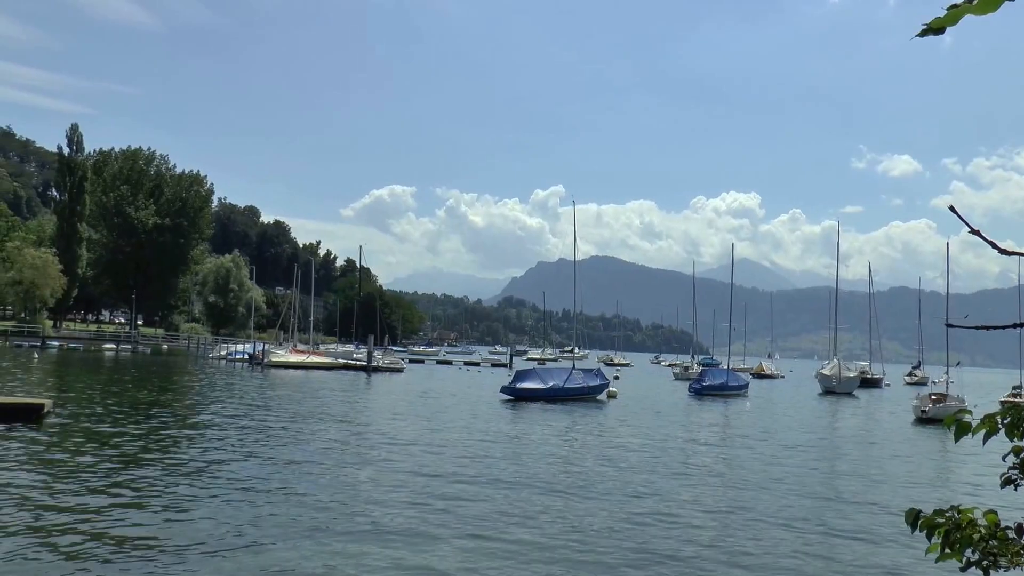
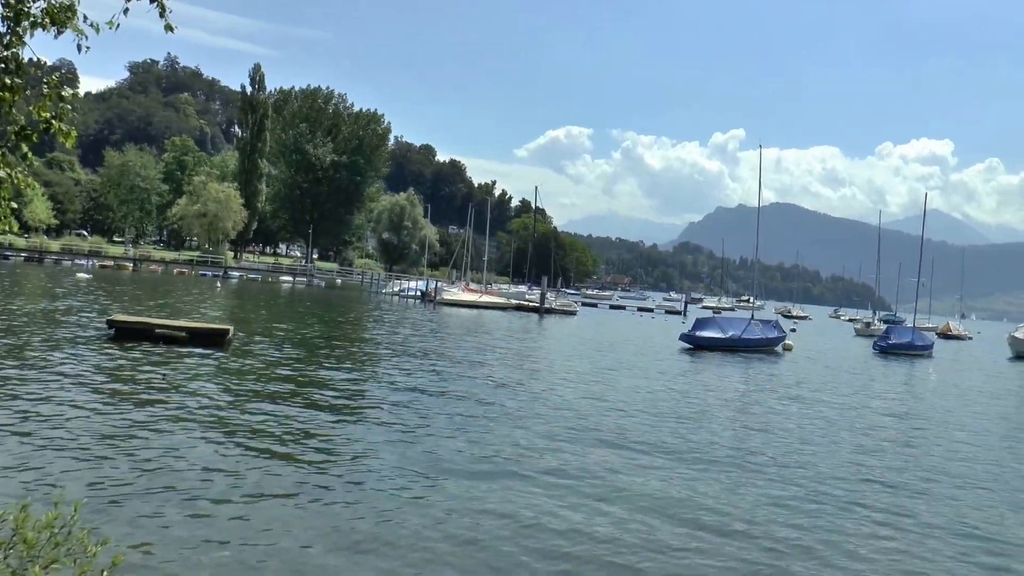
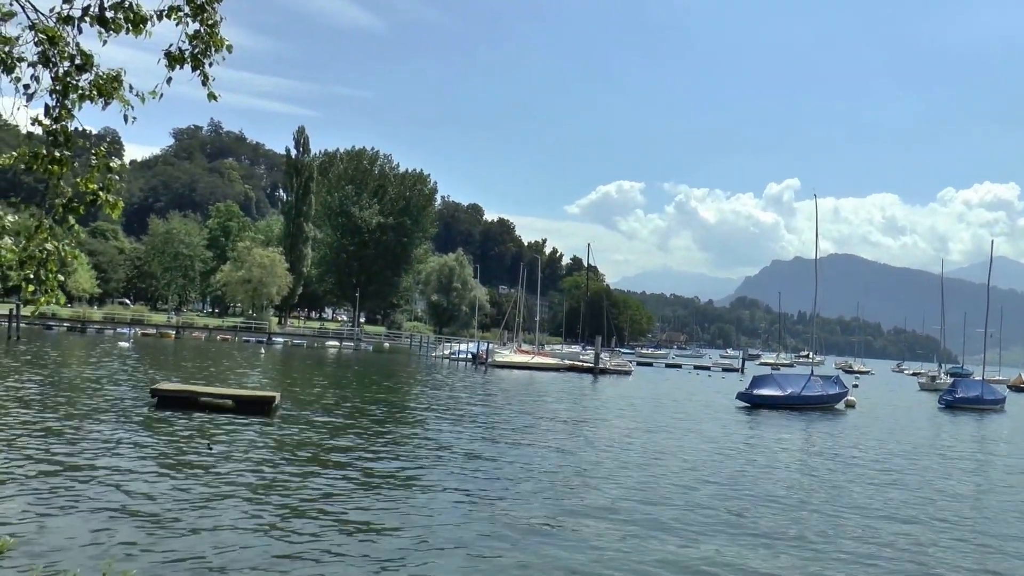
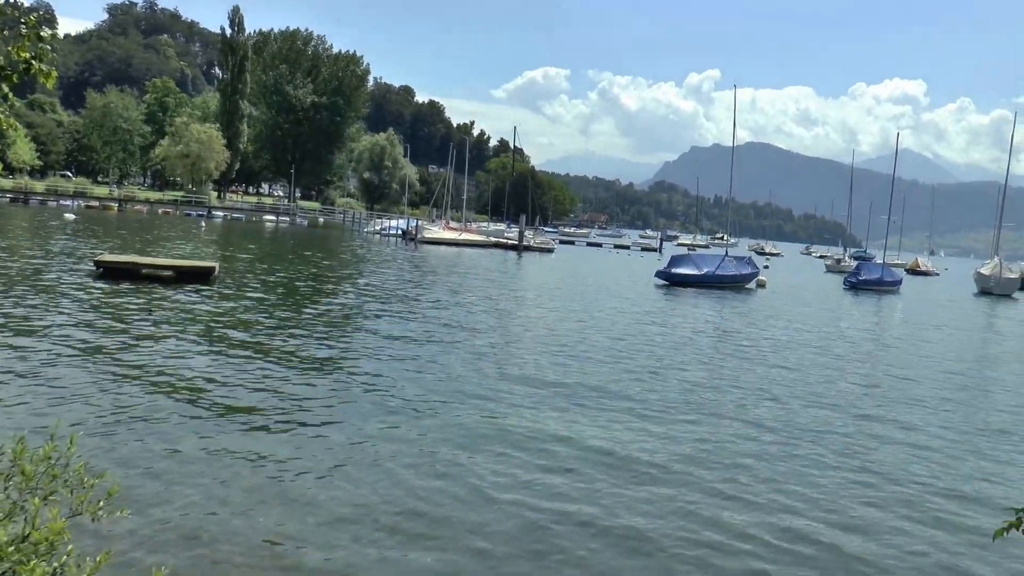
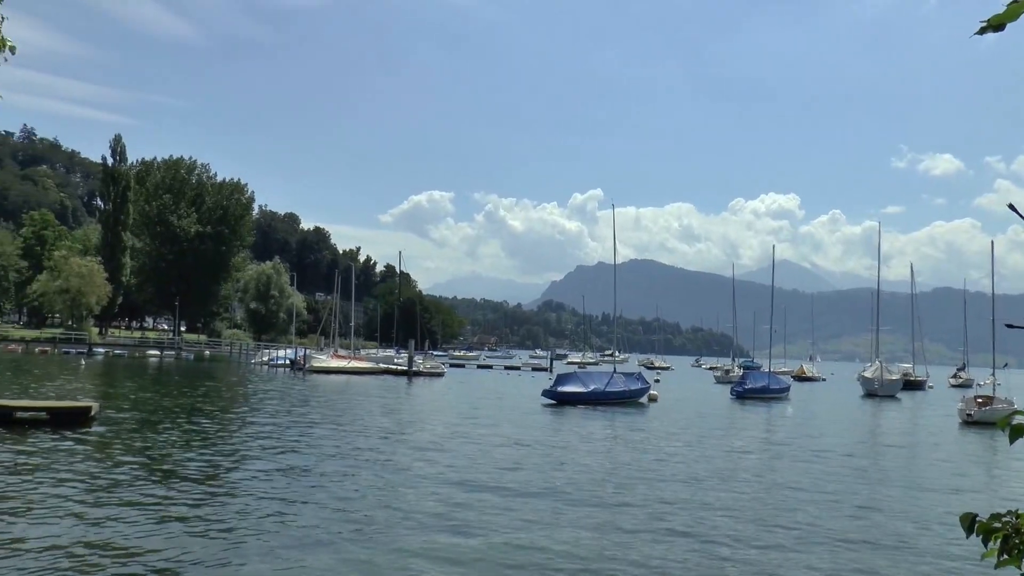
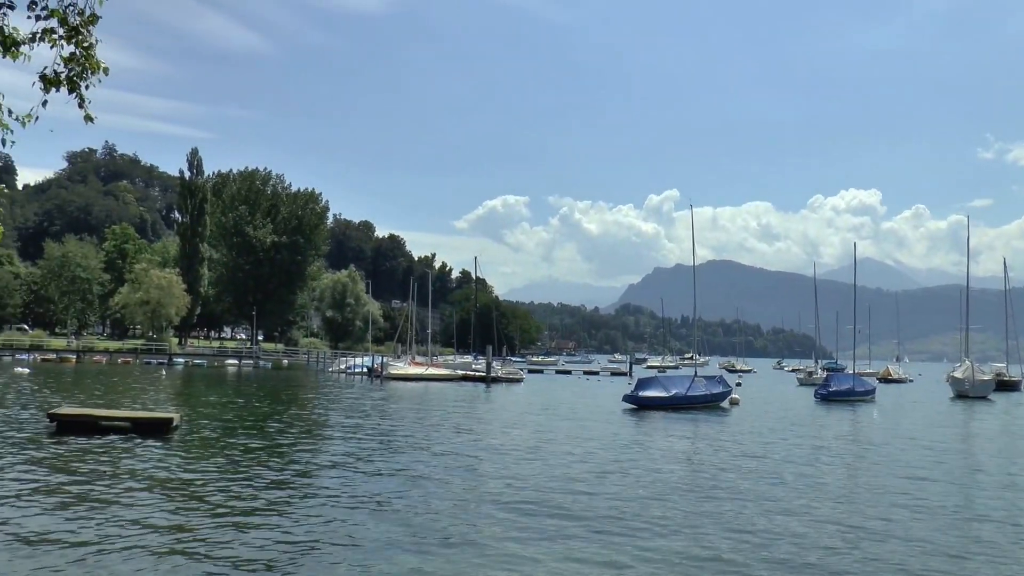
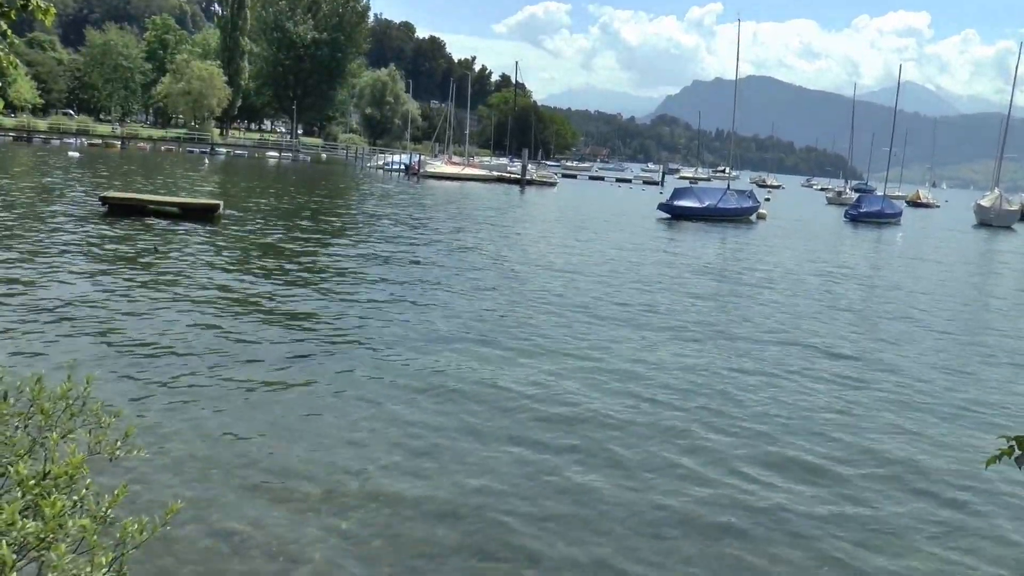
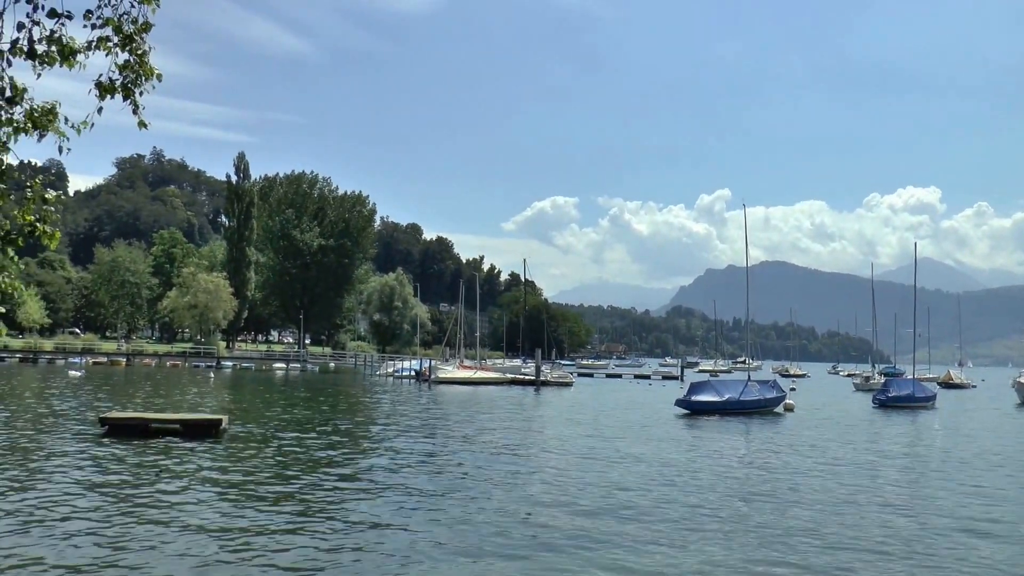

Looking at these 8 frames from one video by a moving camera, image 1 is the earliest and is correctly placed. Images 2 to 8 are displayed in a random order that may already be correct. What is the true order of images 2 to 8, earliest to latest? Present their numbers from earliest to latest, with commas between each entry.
5, 6, 8, 3, 2, 4, 7
